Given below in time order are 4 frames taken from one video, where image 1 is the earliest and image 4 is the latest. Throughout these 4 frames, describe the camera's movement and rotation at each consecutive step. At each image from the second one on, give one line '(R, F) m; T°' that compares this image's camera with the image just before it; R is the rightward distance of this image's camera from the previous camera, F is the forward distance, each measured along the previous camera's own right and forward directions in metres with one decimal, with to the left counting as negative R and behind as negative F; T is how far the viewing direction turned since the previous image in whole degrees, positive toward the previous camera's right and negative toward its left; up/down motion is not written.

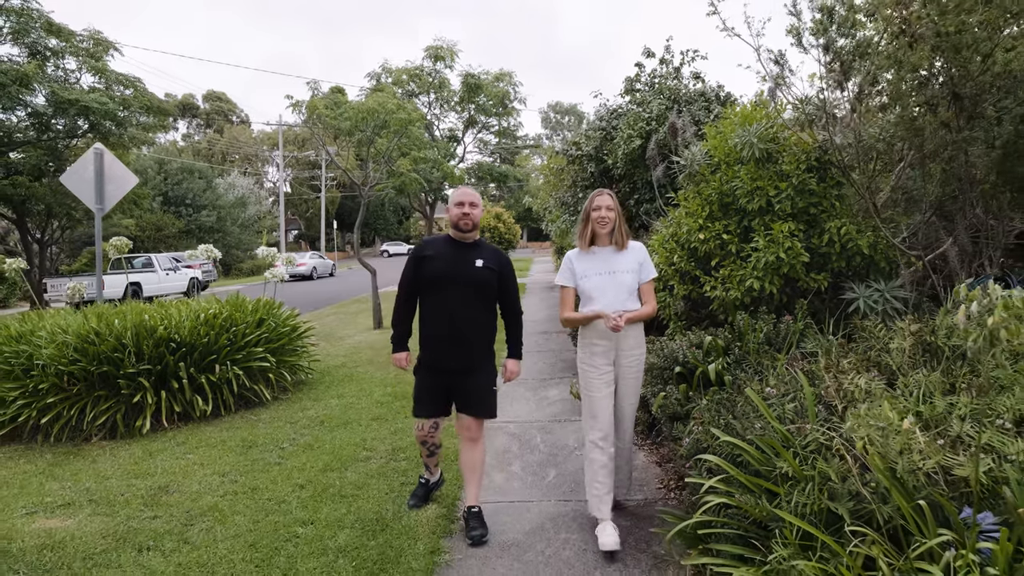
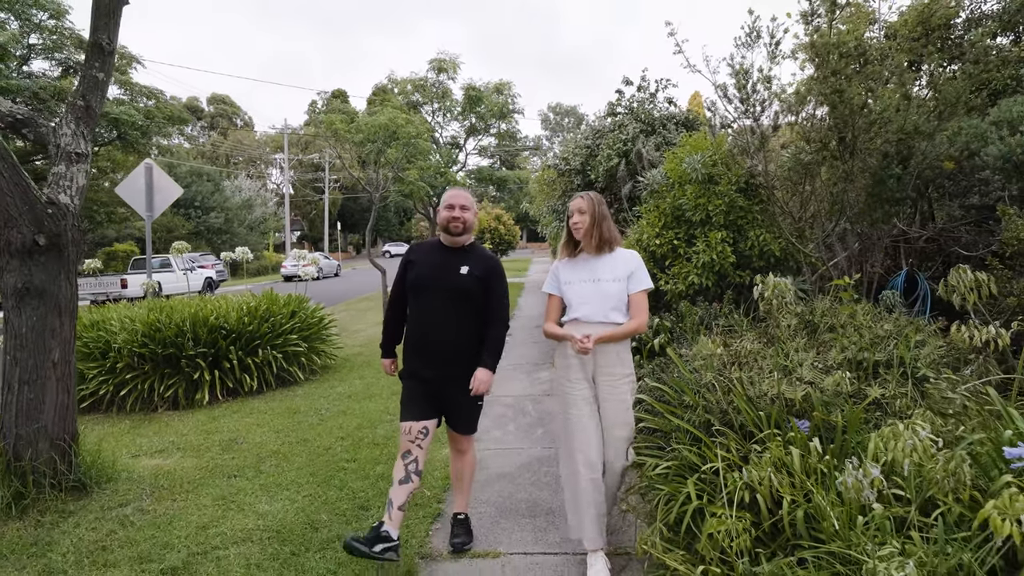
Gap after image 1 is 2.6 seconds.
(0.0, -1.1) m; 0°
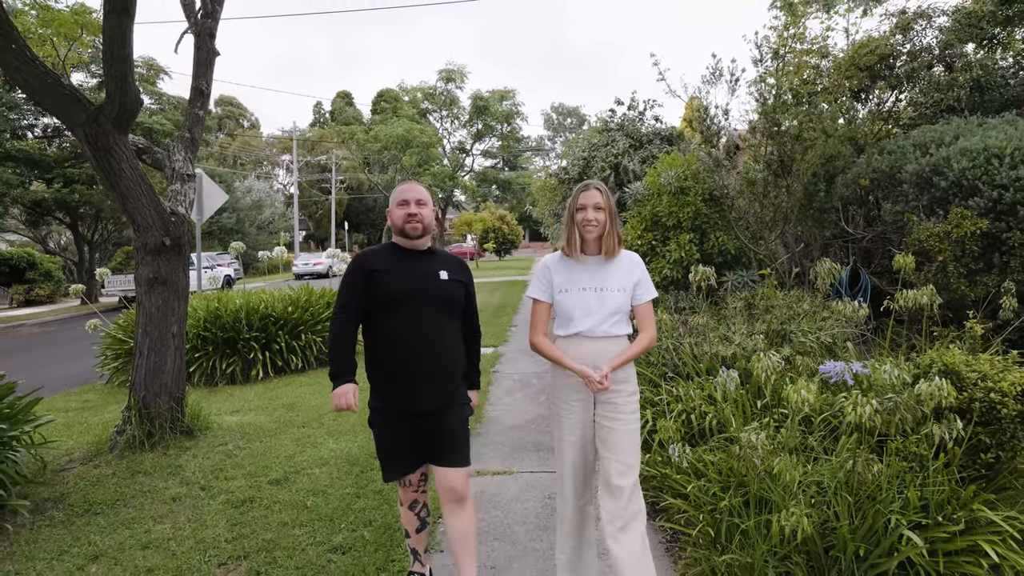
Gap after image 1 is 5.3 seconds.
(-0.1, -1.1) m; 0°
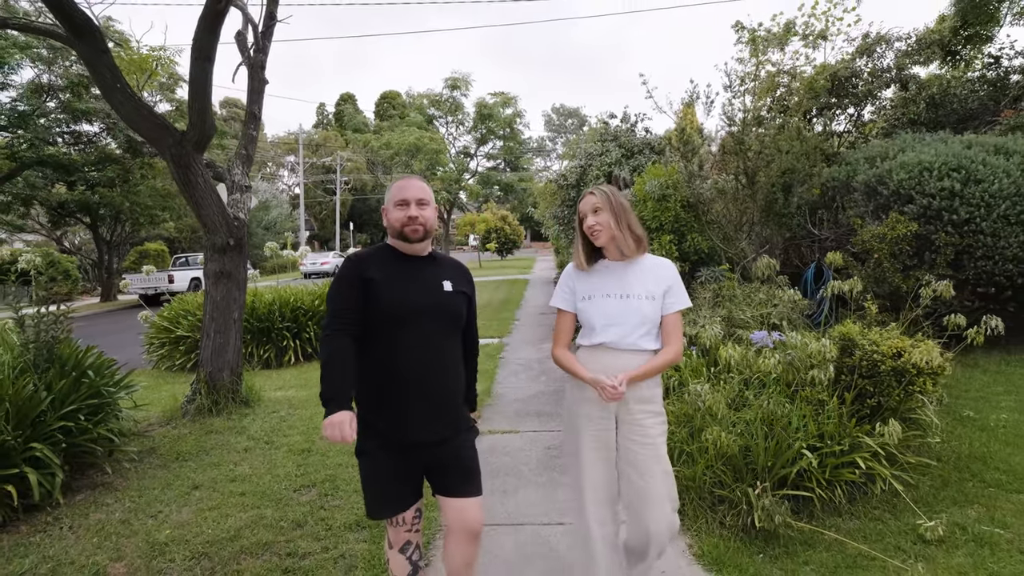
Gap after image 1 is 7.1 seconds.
(0.0, -0.9) m; 0°
